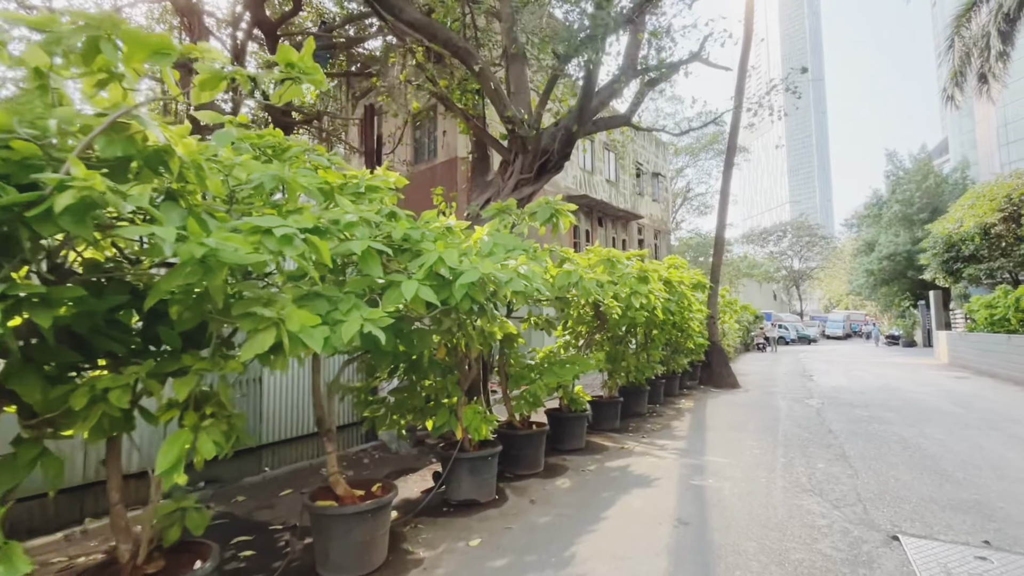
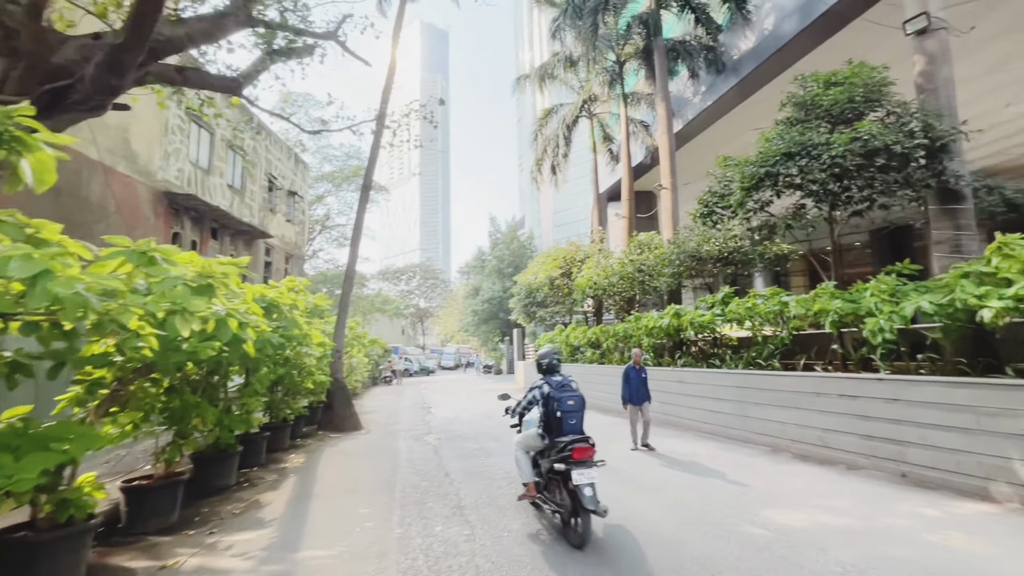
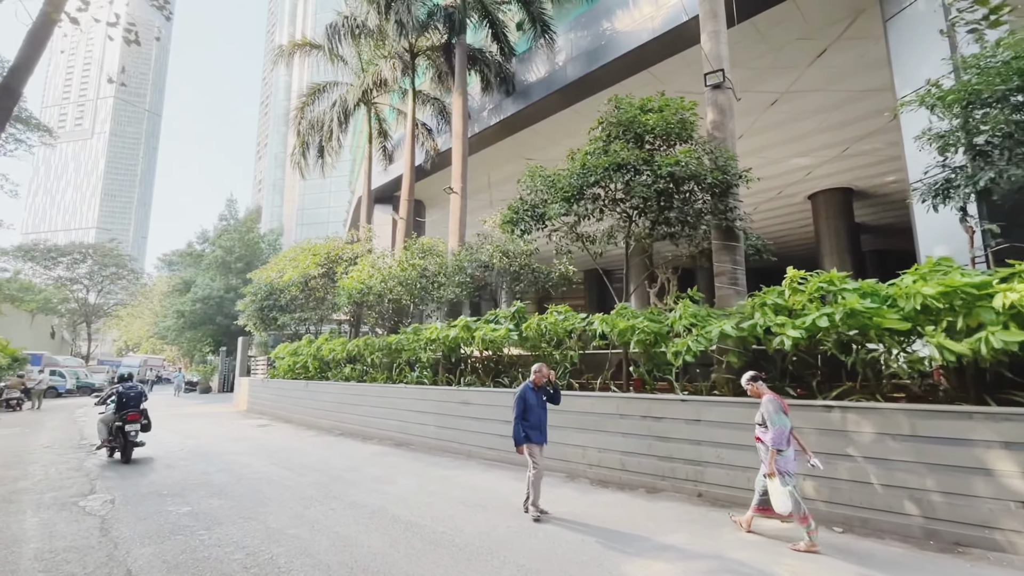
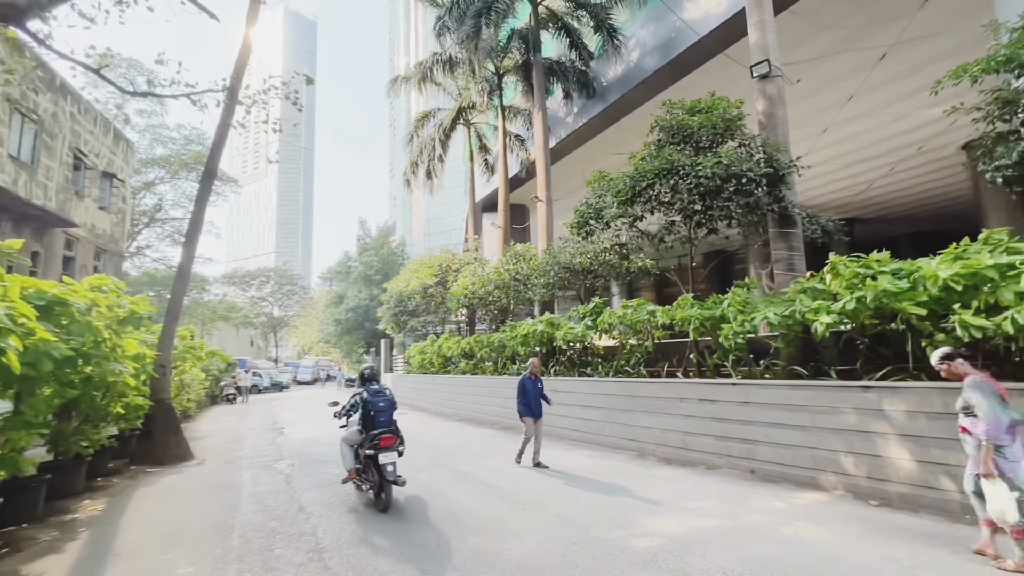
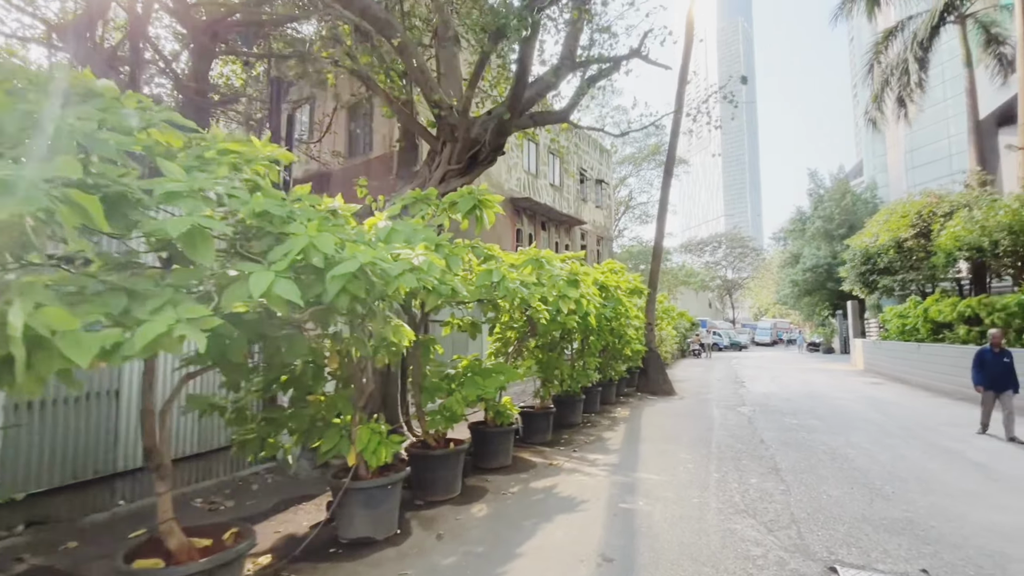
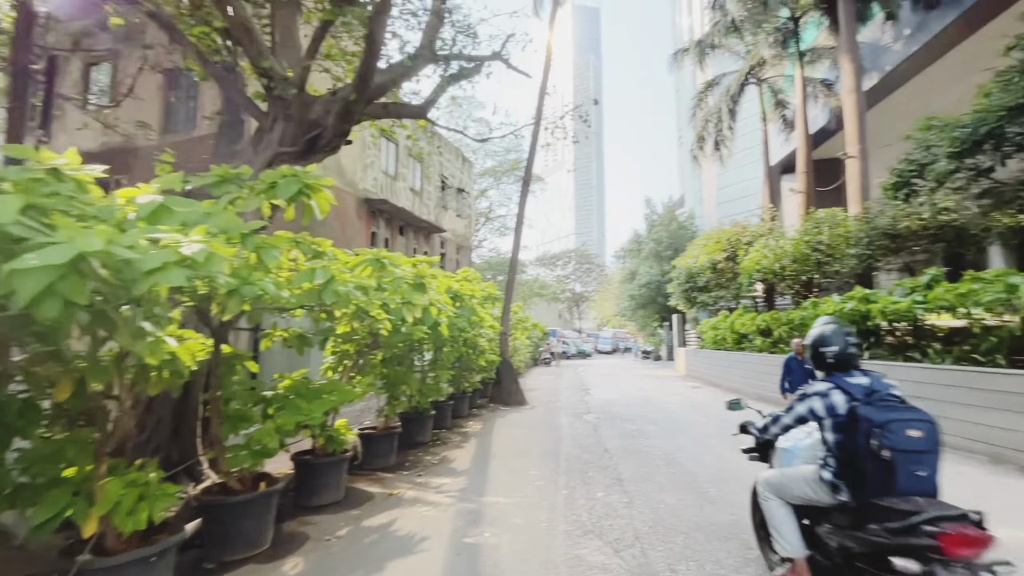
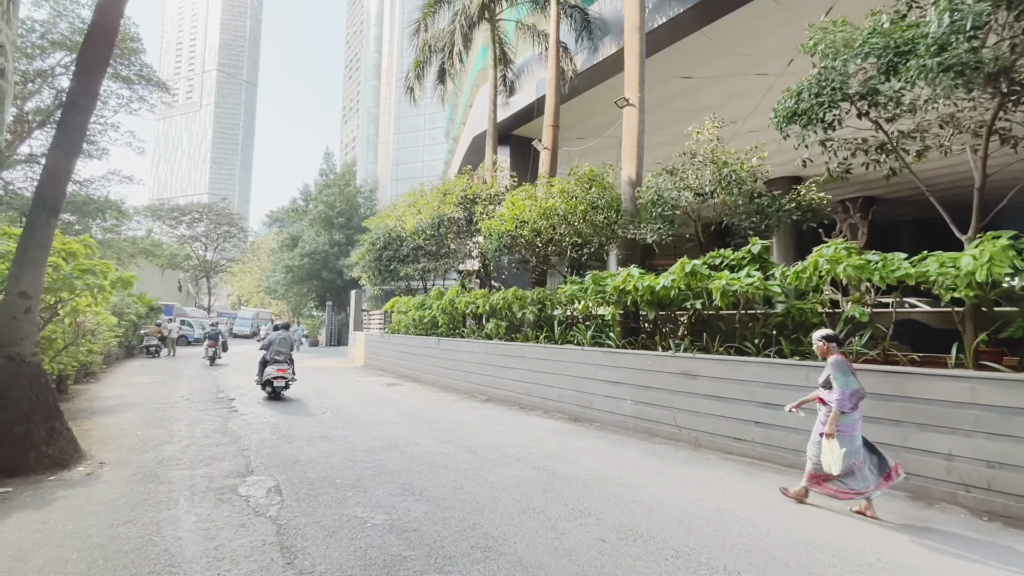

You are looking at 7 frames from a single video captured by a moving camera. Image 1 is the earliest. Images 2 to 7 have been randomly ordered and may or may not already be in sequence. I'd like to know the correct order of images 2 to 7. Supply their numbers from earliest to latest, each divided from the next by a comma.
5, 6, 2, 4, 3, 7
